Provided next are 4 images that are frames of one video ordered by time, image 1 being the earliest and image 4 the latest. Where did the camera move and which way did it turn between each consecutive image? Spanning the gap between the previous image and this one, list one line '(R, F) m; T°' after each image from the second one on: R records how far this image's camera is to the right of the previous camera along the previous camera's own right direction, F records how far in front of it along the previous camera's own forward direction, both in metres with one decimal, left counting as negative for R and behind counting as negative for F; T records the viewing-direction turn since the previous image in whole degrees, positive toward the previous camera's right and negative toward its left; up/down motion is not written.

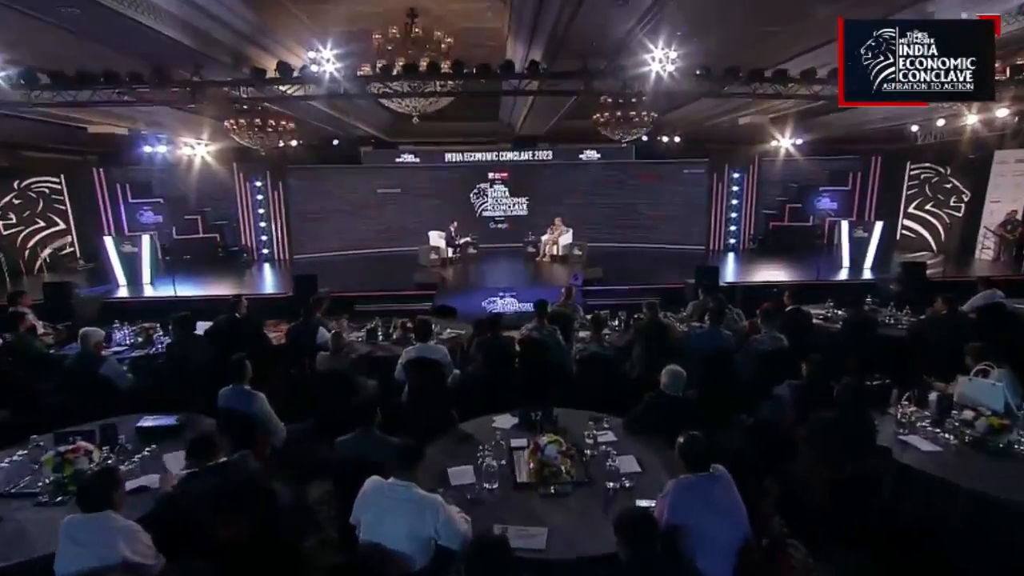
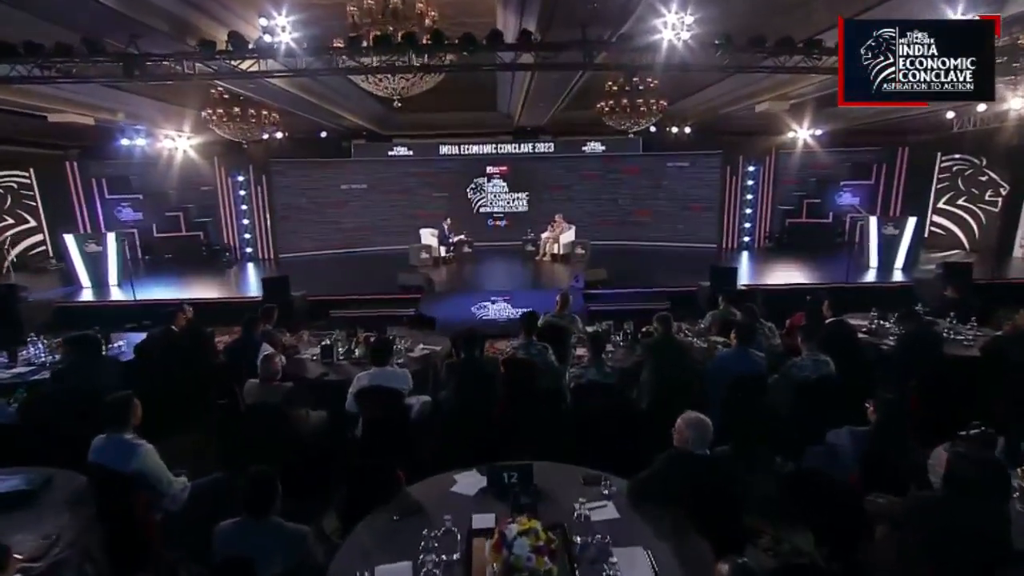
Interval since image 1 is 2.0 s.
(+0.2, +0.9) m; -1°
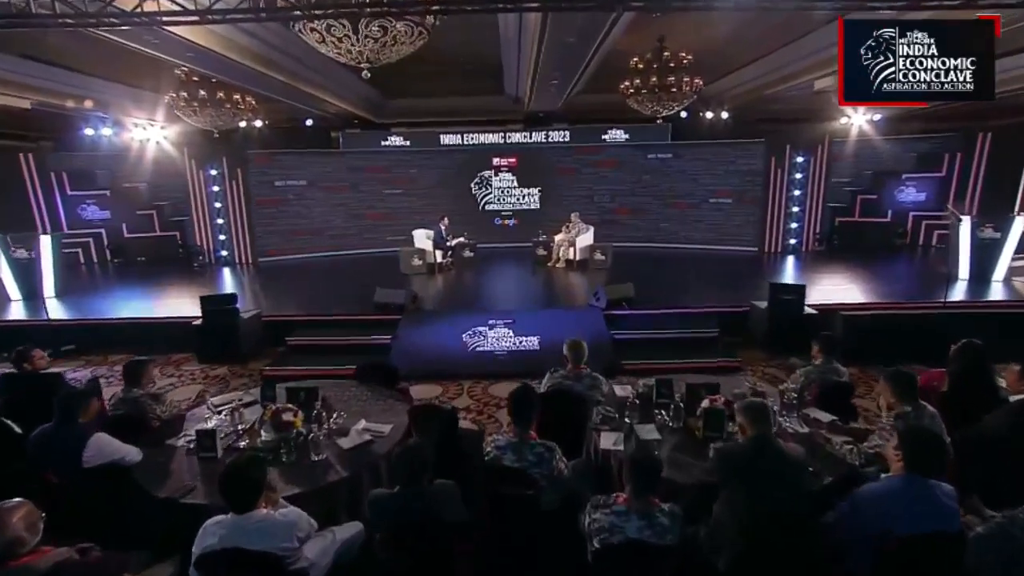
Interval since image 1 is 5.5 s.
(+0.2, +1.8) m; -2°
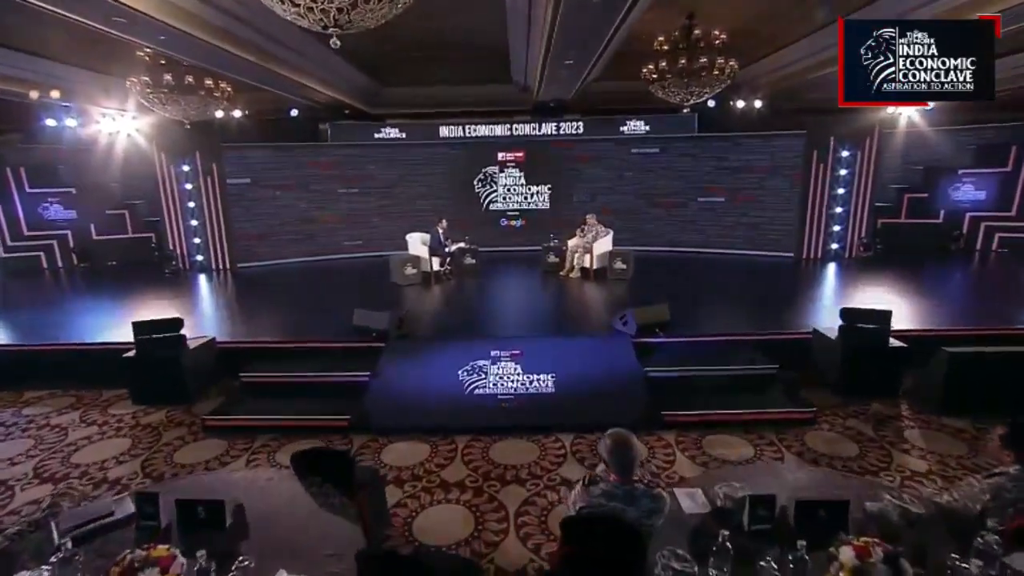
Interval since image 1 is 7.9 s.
(0.0, +1.3) m; -1°
